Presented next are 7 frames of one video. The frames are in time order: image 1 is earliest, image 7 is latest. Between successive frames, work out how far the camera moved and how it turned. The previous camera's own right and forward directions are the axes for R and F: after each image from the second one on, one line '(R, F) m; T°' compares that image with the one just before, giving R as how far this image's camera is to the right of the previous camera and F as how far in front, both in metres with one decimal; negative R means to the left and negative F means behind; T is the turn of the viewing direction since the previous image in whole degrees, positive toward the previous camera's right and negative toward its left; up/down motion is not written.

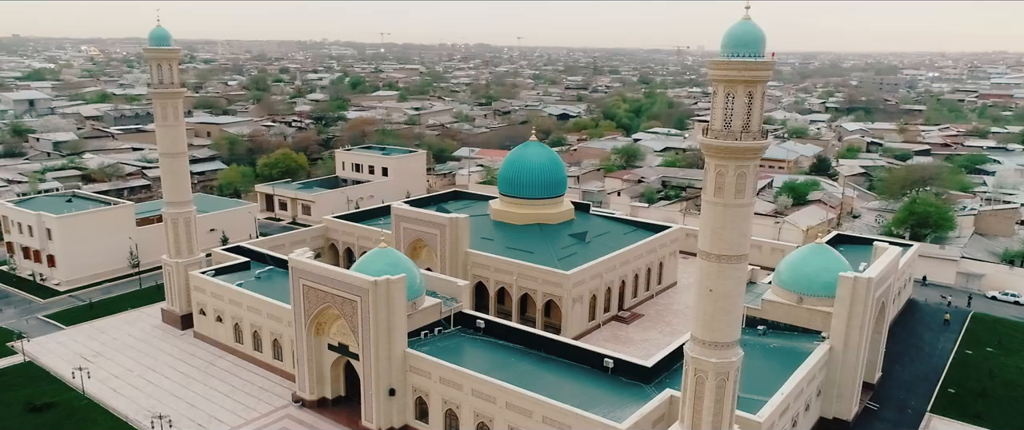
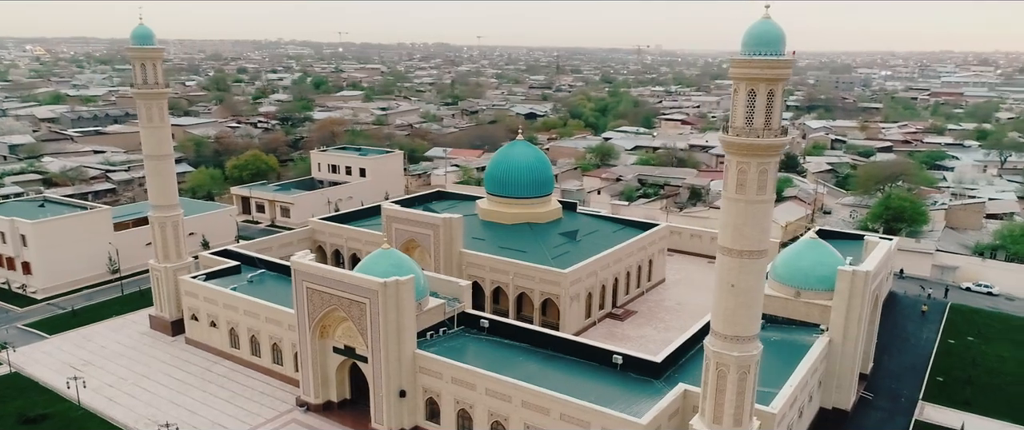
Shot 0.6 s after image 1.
(-1.2, 0.0) m; +3°
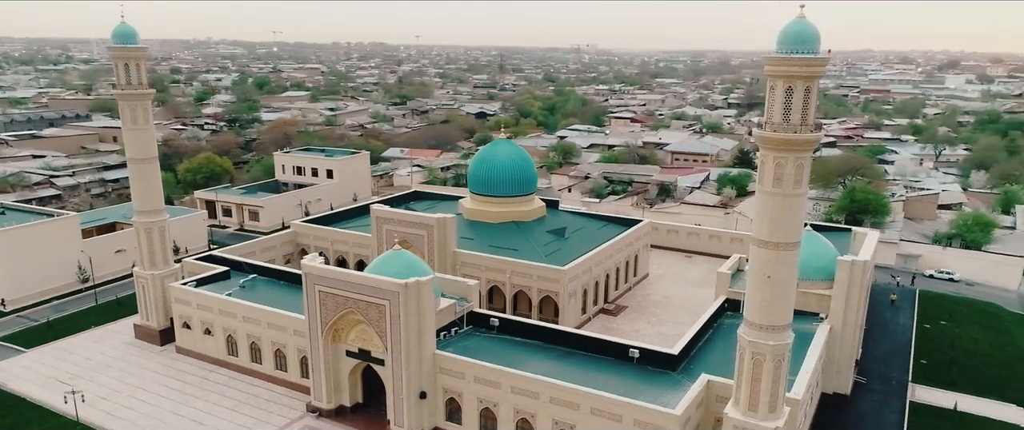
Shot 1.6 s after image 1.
(-1.9, 0.0) m; +5°
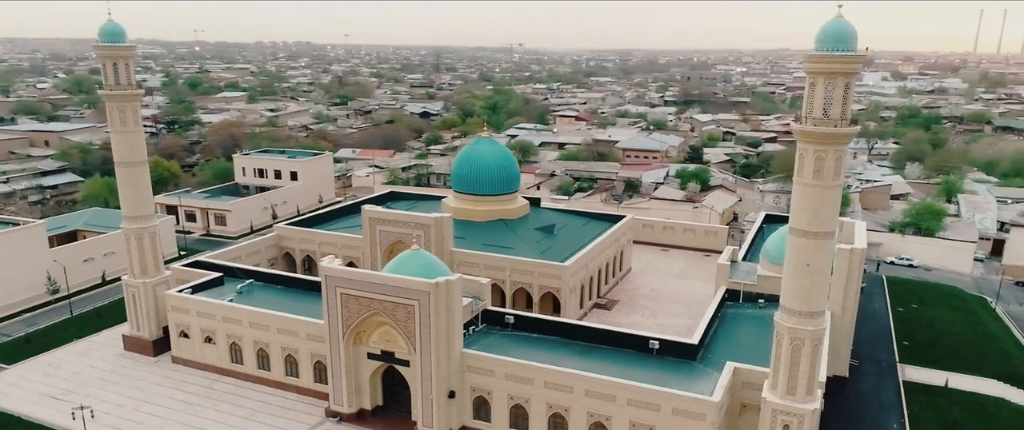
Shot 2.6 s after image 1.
(-2.3, 0.0) m; +5°
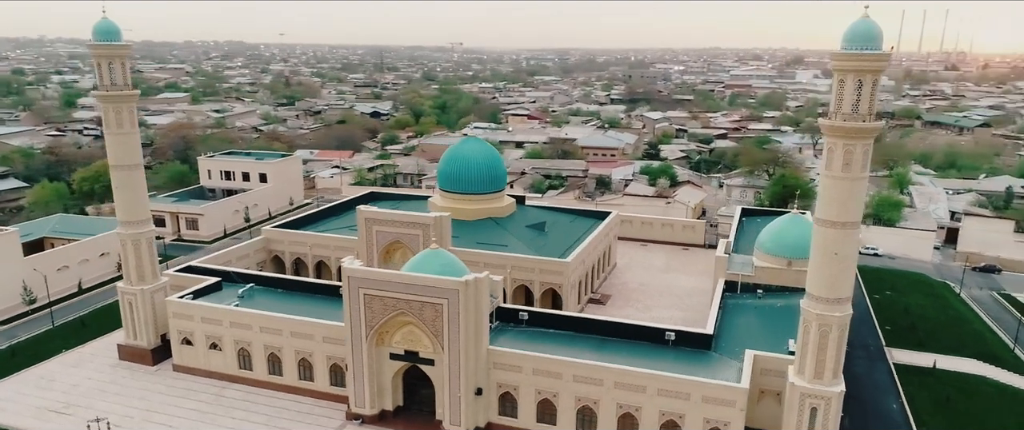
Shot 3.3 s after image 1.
(-2.1, -0.1) m; +5°
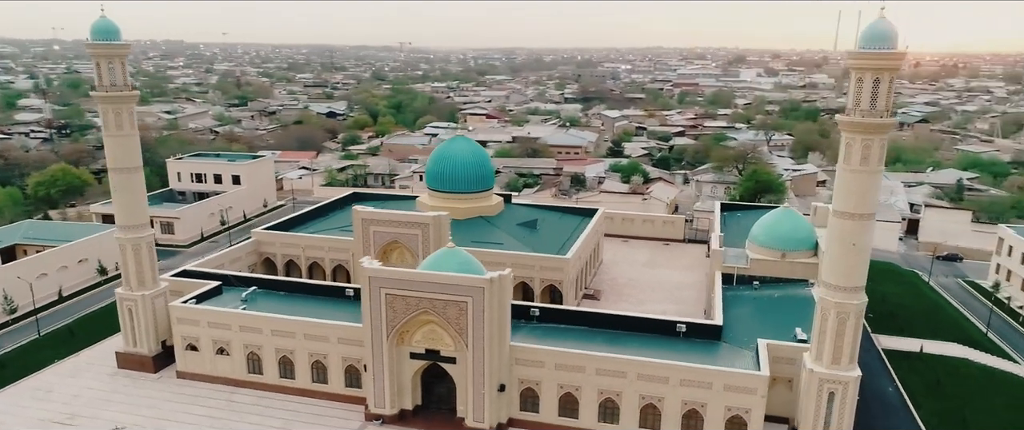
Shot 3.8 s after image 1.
(-1.8, -0.2) m; +4°
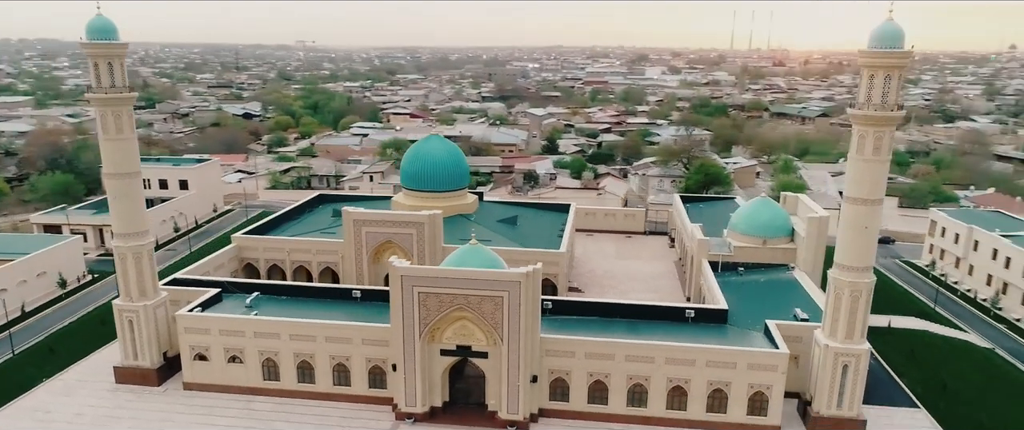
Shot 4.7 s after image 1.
(-3.1, -0.2) m; +7°
